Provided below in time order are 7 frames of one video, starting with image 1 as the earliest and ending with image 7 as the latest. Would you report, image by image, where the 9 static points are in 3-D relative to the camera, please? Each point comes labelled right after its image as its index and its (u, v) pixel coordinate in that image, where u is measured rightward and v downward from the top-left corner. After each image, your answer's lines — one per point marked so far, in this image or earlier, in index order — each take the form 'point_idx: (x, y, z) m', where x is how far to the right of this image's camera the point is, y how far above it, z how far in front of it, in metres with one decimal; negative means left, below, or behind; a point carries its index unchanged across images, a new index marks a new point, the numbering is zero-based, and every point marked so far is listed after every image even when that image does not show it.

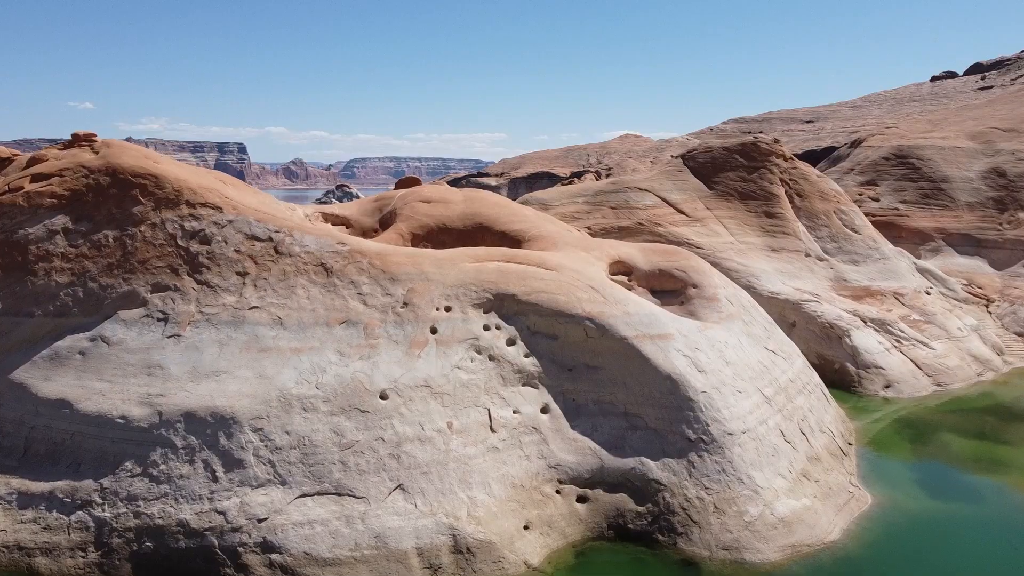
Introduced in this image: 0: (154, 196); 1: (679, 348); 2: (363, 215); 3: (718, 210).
0: (-4.2, +1.1, +6.7) m
1: (+1.9, -0.7, +6.7) m
2: (-2.7, +1.3, +10.3) m
3: (+4.9, +1.9, +13.8) m
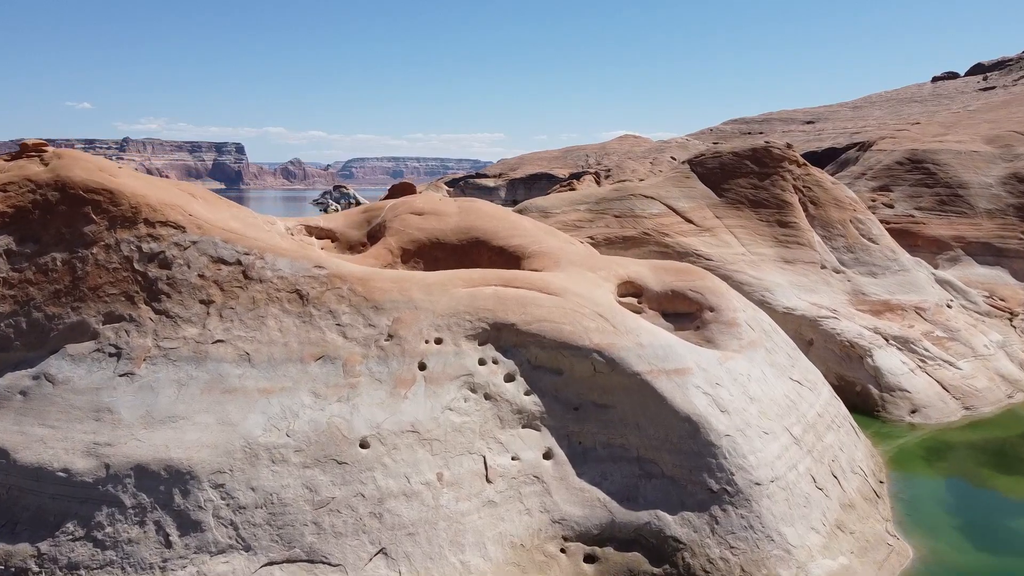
0: (-4.2, +0.8, +6.0) m
1: (+1.9, -1.0, +5.9) m
2: (-2.7, +1.0, +9.6) m
3: (+4.9, +1.6, +13.0) m
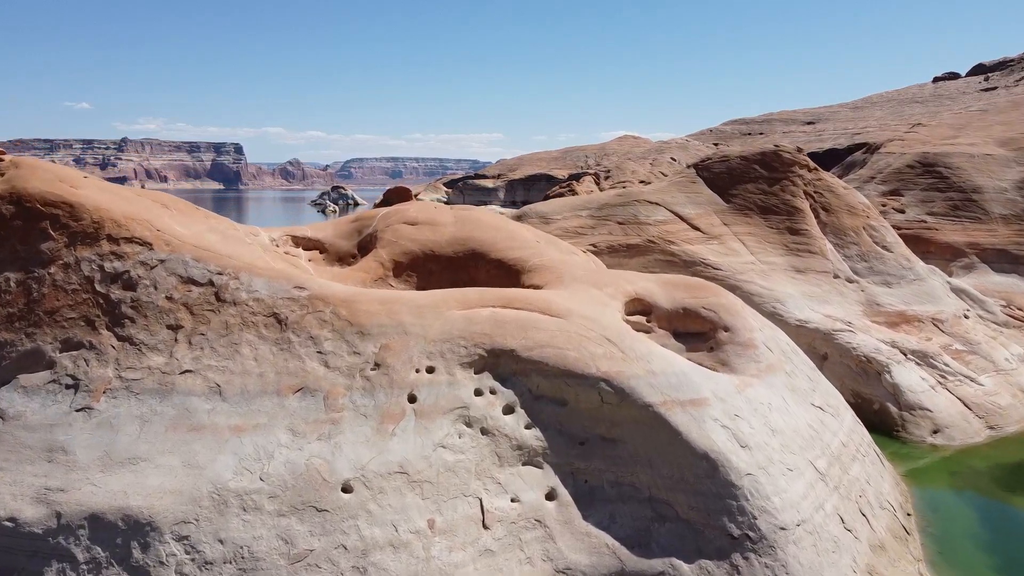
0: (-4.2, +0.6, +5.4) m
1: (+1.9, -1.2, +5.4) m
2: (-2.7, +0.8, +9.0) m
3: (+4.8, +1.3, +12.5) m
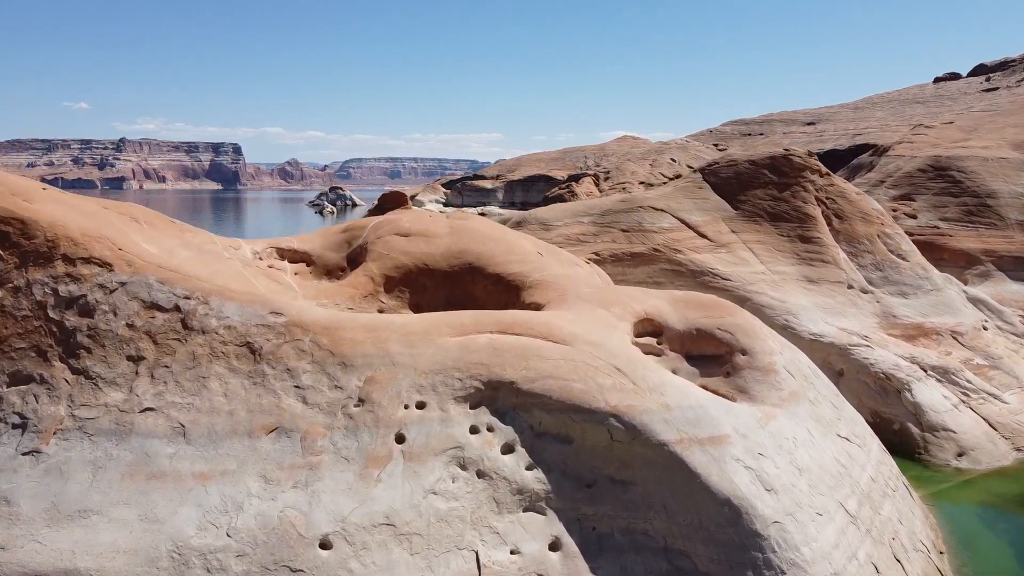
0: (-4.2, +0.3, +4.9) m
1: (+1.9, -1.4, +4.9) m
2: (-2.7, +0.6, +8.5) m
3: (+4.8, +1.1, +12.0) m
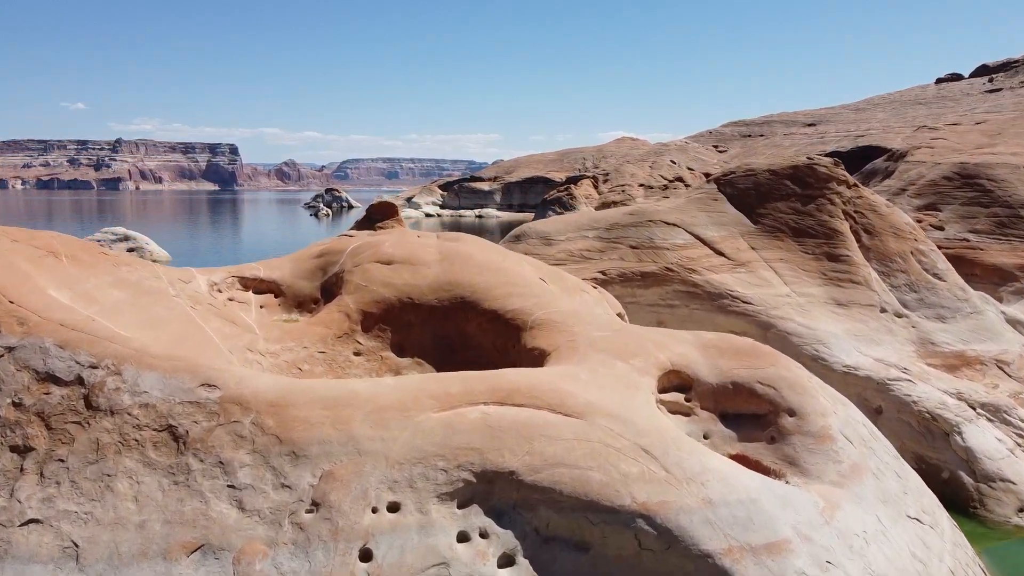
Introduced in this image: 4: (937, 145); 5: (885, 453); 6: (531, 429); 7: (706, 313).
0: (-4.2, -0.1, +3.8) m
1: (+1.9, -1.8, +3.8) m
2: (-2.7, +0.1, +7.4) m
3: (+4.8, +0.7, +10.9) m
4: (+13.6, +4.6, +18.5) m
5: (+3.5, -1.5, +5.4) m
6: (+0.1, -1.0, +4.1) m
7: (+3.5, -0.5, +10.3) m
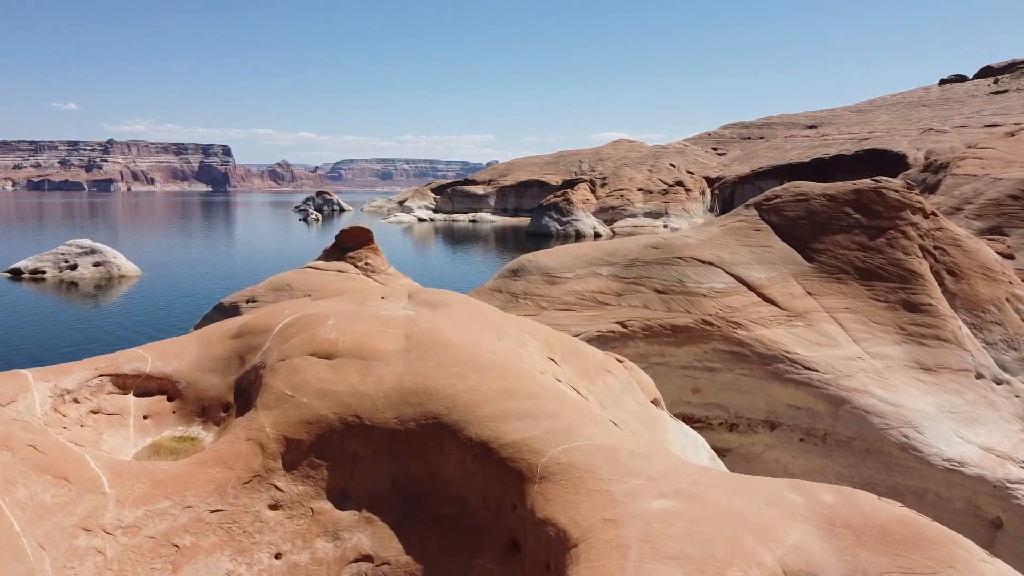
0: (-4.2, -1.0, +1.5) m
1: (+1.9, -2.7, +1.6) m
2: (-2.7, -0.7, +5.1) m
3: (+4.8, -0.1, +8.7) m
4: (+13.5, +3.7, +16.4) m
5: (+3.5, -2.4, +3.2) m
6: (+0.2, -1.8, +1.8) m
7: (+3.4, -1.3, +8.1) m
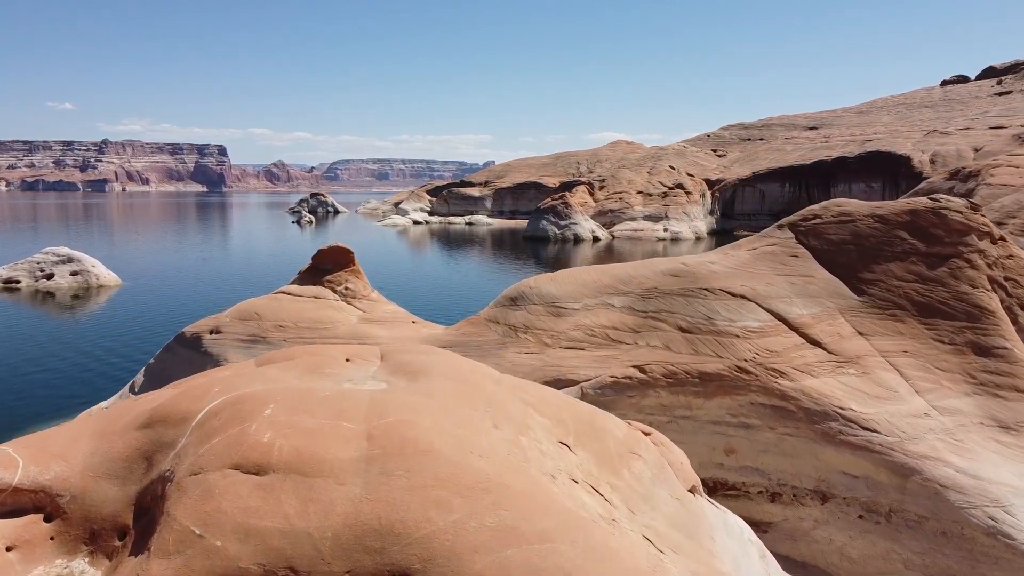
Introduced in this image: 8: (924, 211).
0: (-4.1, -1.5, +0.2) m
1: (+2.0, -3.2, +0.3) m
2: (-2.7, -1.3, +3.8) m
3: (+4.7, -0.7, +7.4) m
4: (+13.5, +3.2, +15.2) m
5: (+3.5, -2.9, +1.9) m
6: (+0.2, -2.4, +0.5) m
7: (+3.4, -1.8, +6.8) m
8: (+5.6, +1.0, +7.8) m
